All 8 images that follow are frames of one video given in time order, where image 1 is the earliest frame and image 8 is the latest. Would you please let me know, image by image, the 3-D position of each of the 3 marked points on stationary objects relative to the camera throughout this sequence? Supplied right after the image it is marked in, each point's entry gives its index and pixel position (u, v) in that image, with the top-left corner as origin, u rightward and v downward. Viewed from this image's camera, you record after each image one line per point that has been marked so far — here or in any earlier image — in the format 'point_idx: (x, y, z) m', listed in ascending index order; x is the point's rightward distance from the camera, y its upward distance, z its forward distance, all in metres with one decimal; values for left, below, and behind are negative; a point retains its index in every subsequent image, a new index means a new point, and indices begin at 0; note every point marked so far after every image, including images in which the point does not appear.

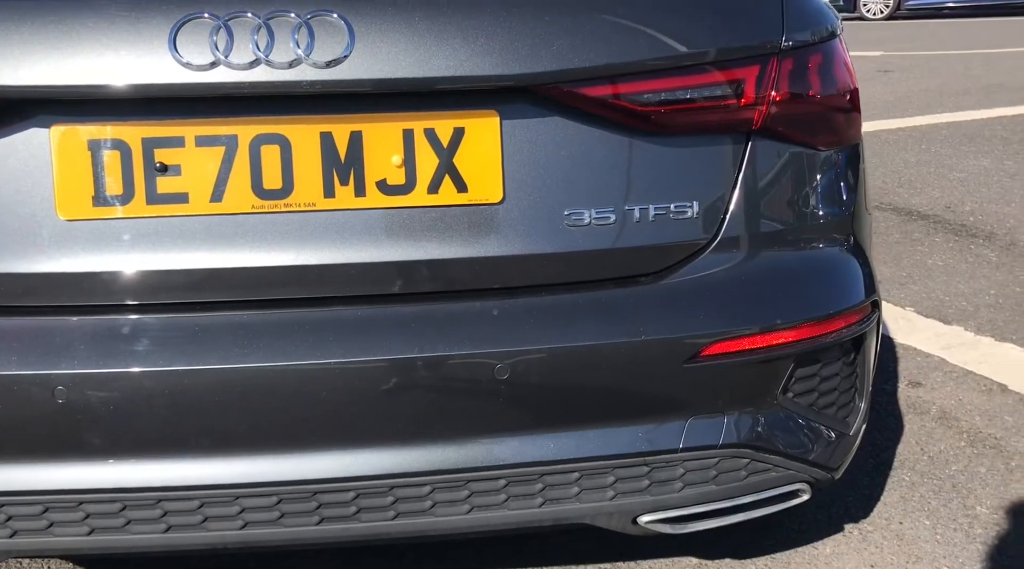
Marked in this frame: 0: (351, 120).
0: (-0.2, +0.2, +1.2) m
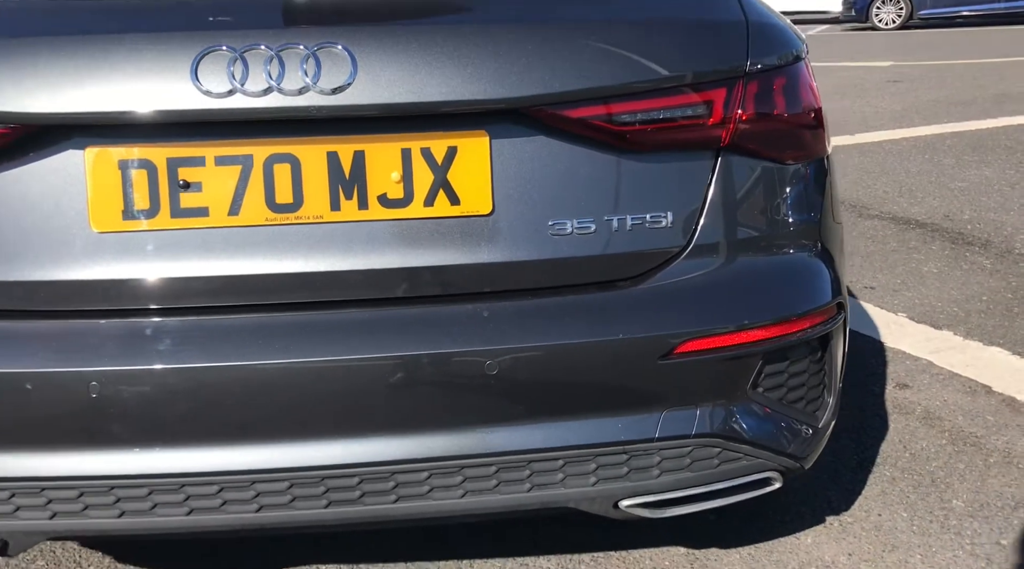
0: (-0.2, +0.2, +1.4) m
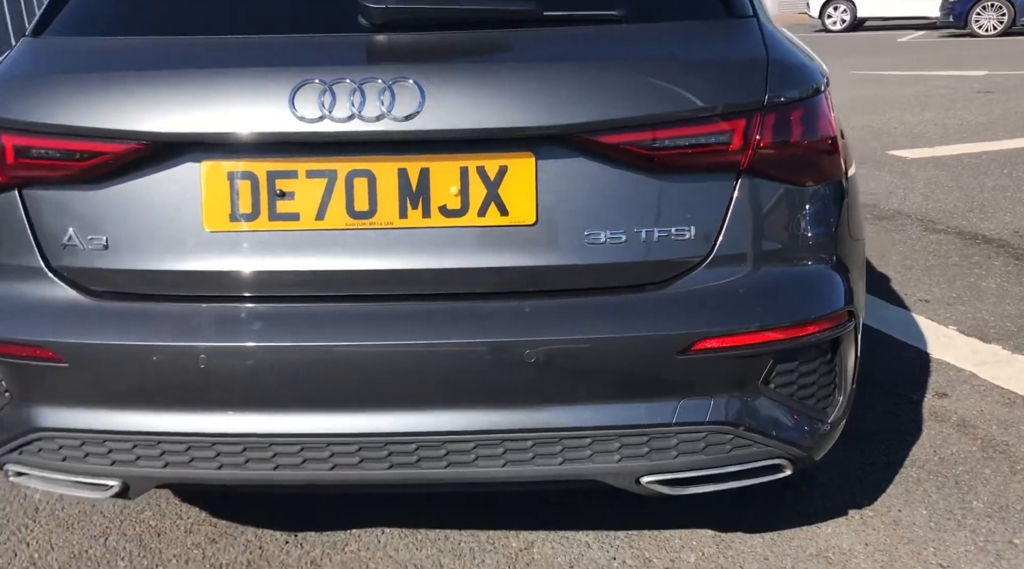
0: (-0.2, +0.2, +1.6) m
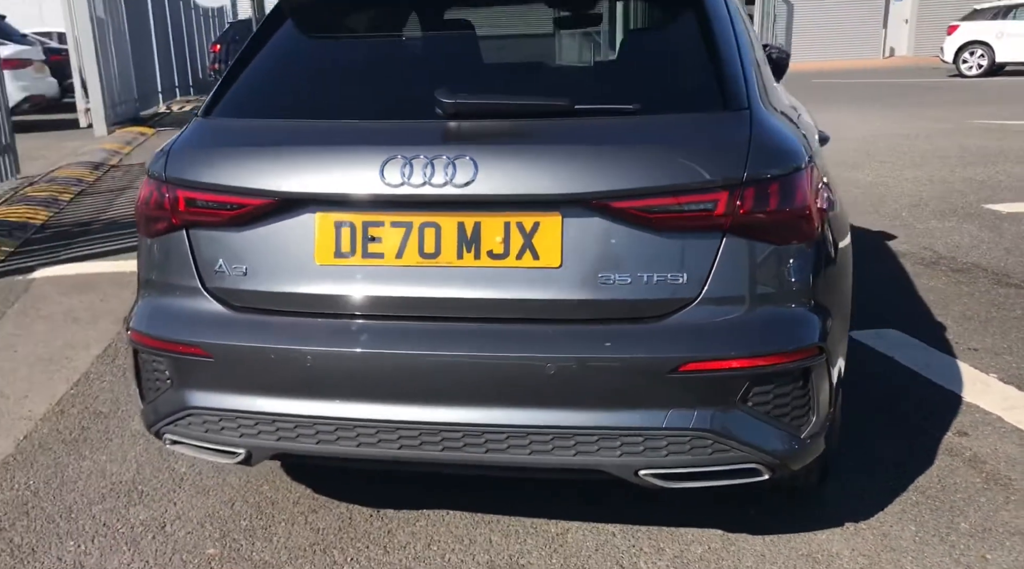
0: (-0.1, +0.2, +2.1) m
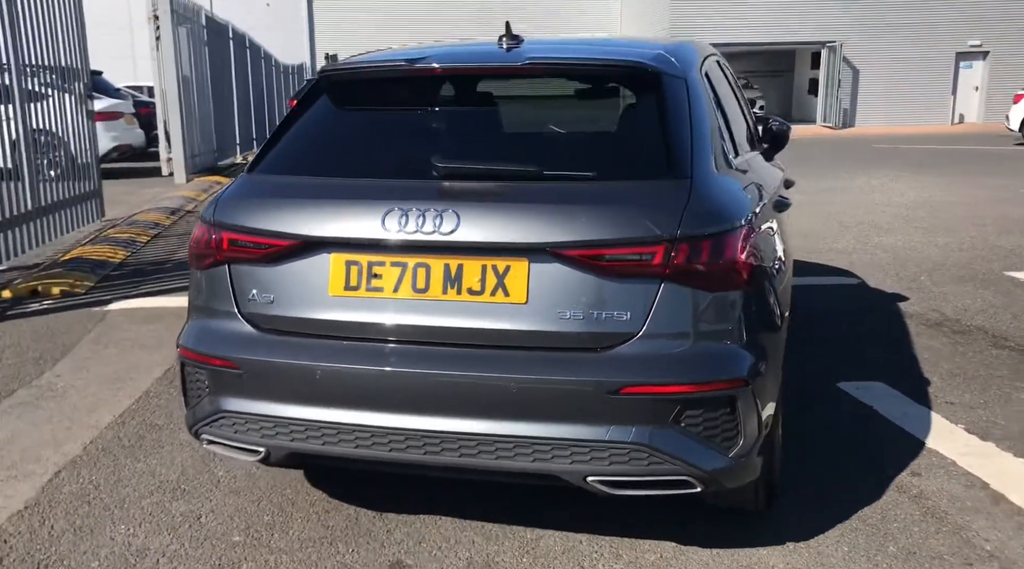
0: (-0.2, +0.1, +2.6) m
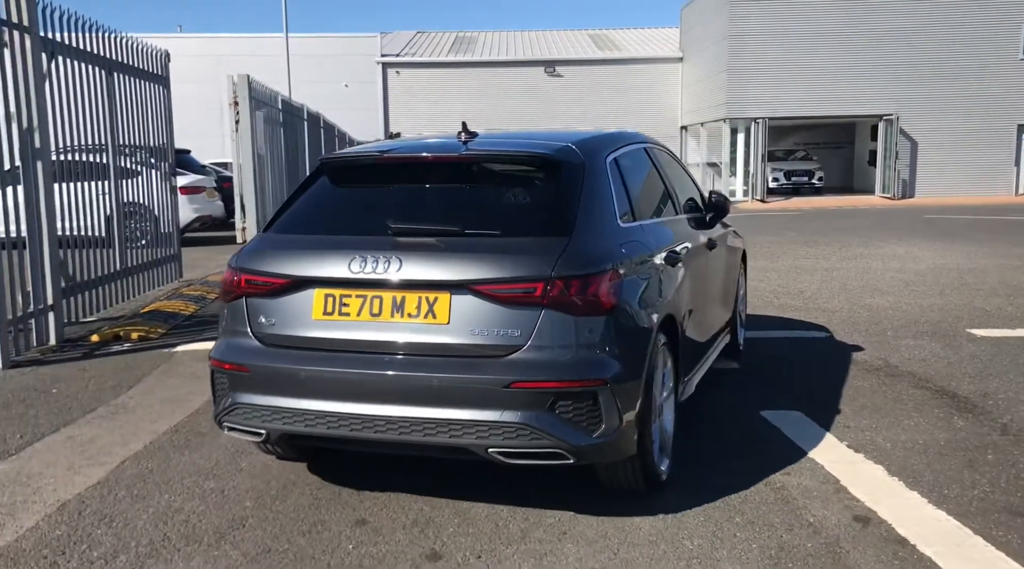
0: (-0.5, 0.0, +3.6) m
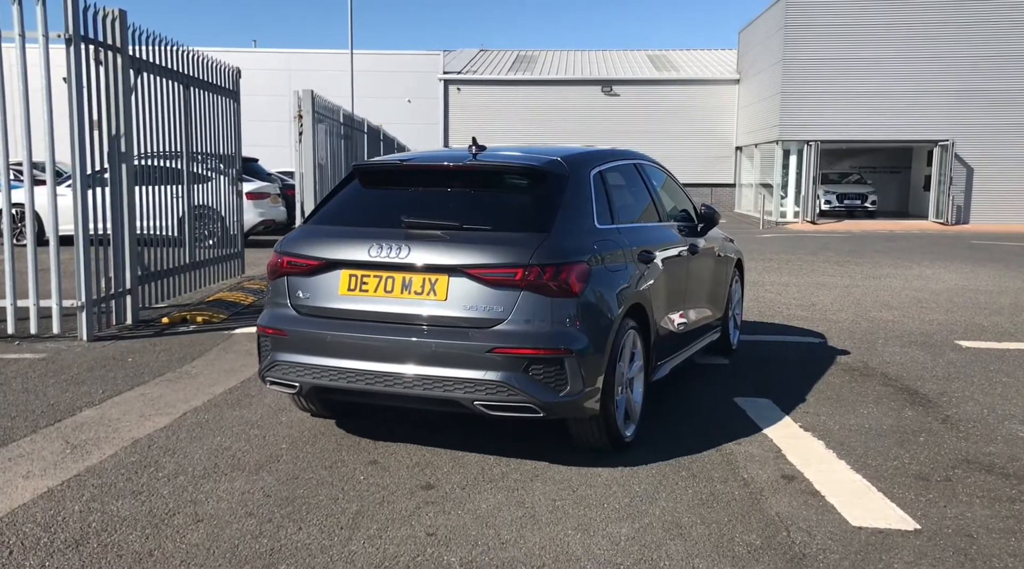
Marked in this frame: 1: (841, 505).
0: (-0.5, +0.1, +4.4) m
1: (+1.5, -1.0, +4.0) m
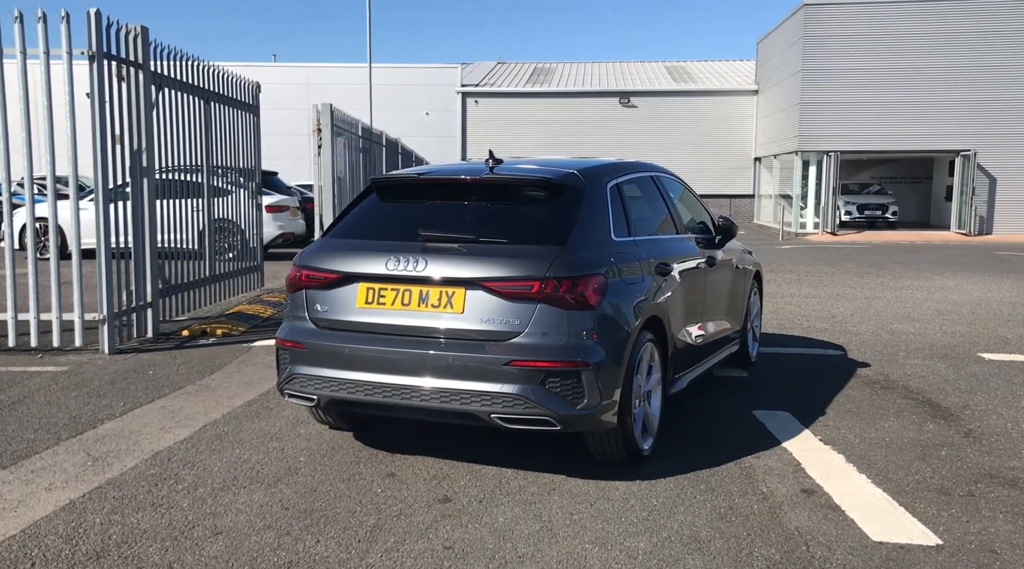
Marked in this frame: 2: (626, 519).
0: (-0.4, 0.0, +4.5) m
1: (+1.6, -1.0, +4.0) m
2: (+0.5, -1.1, +4.0) m
